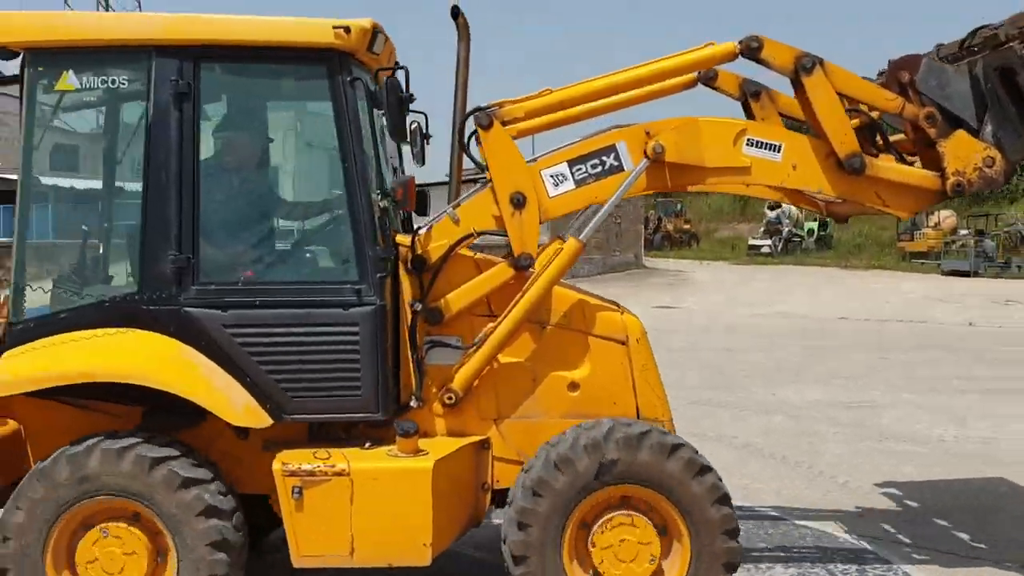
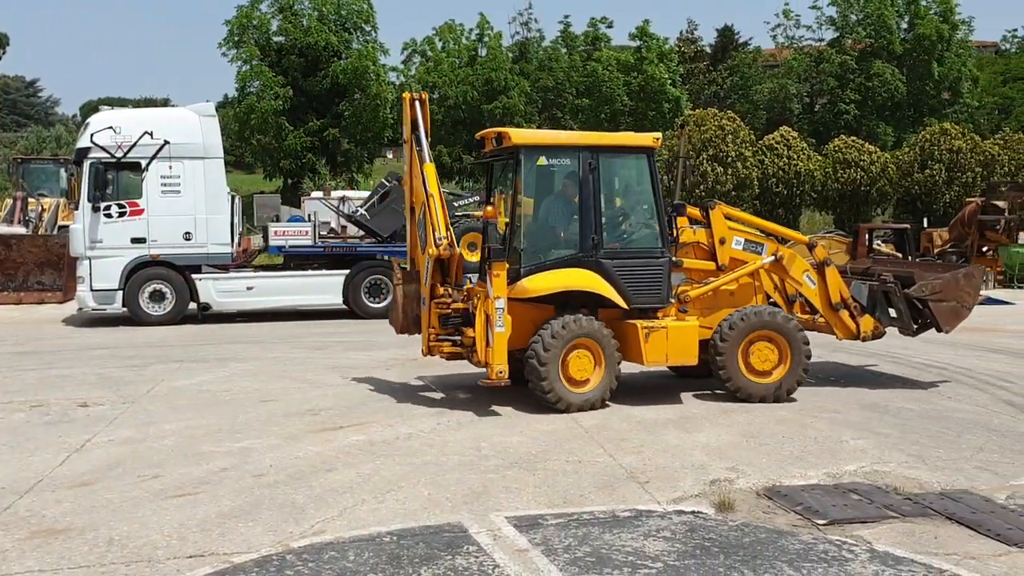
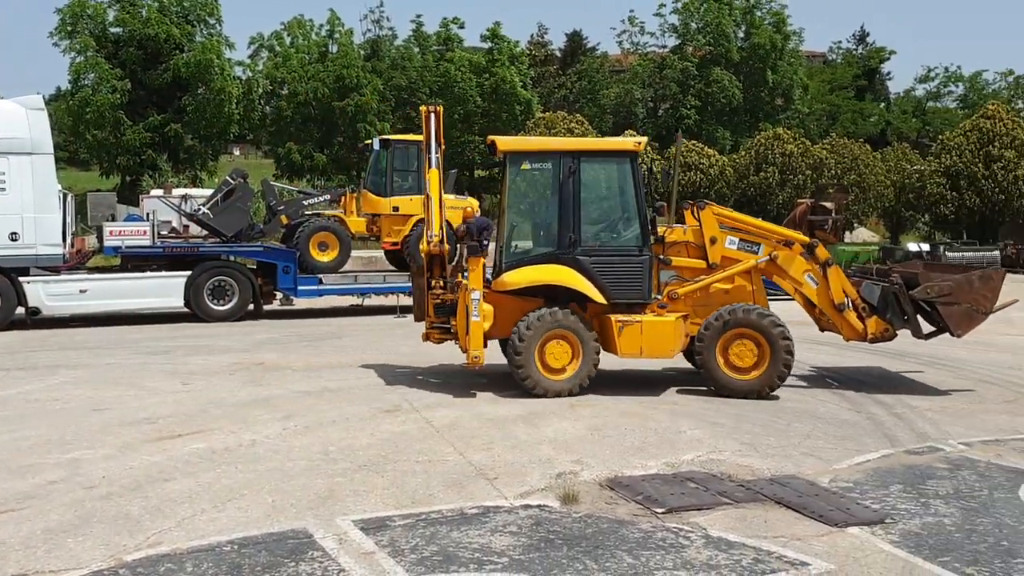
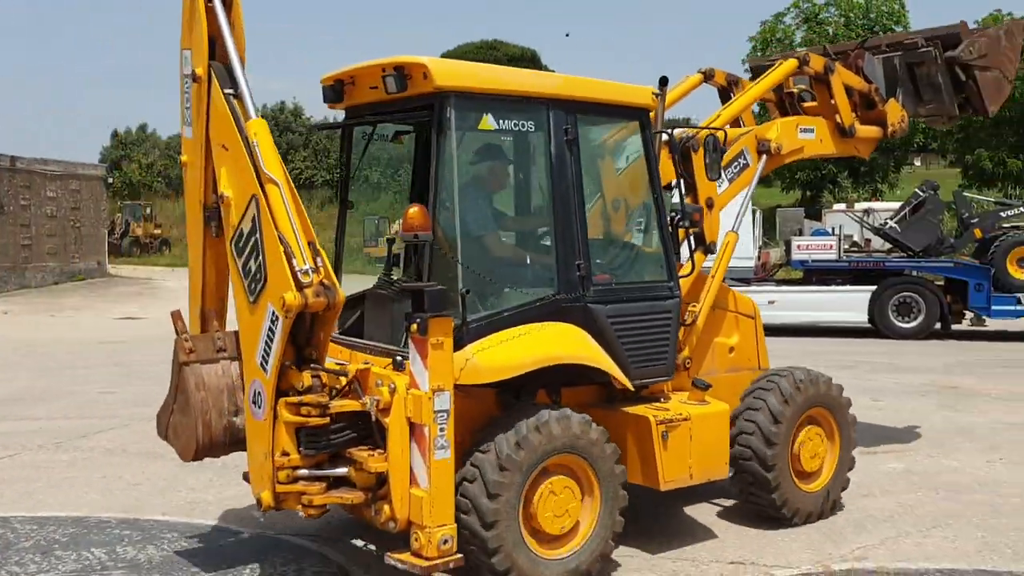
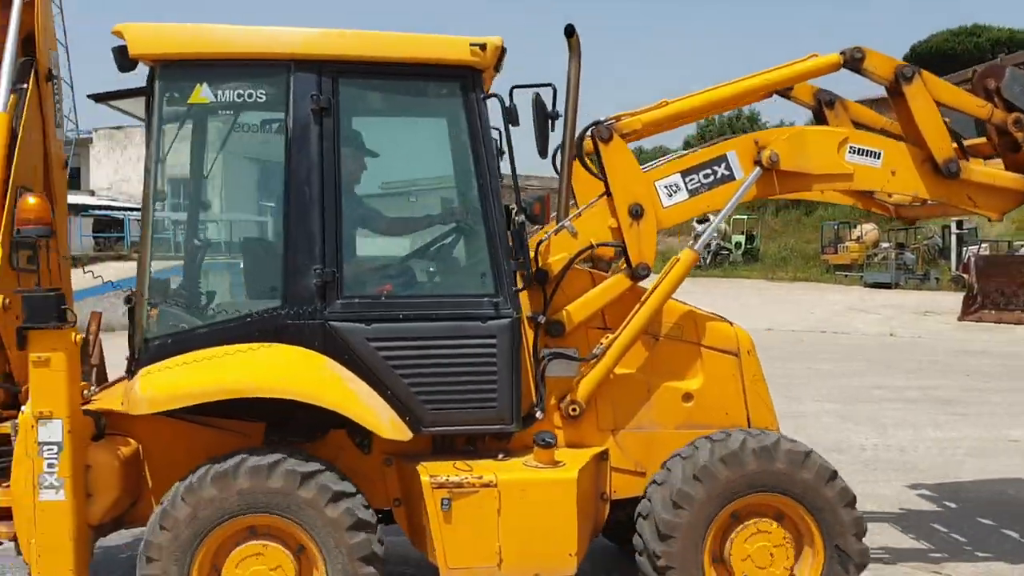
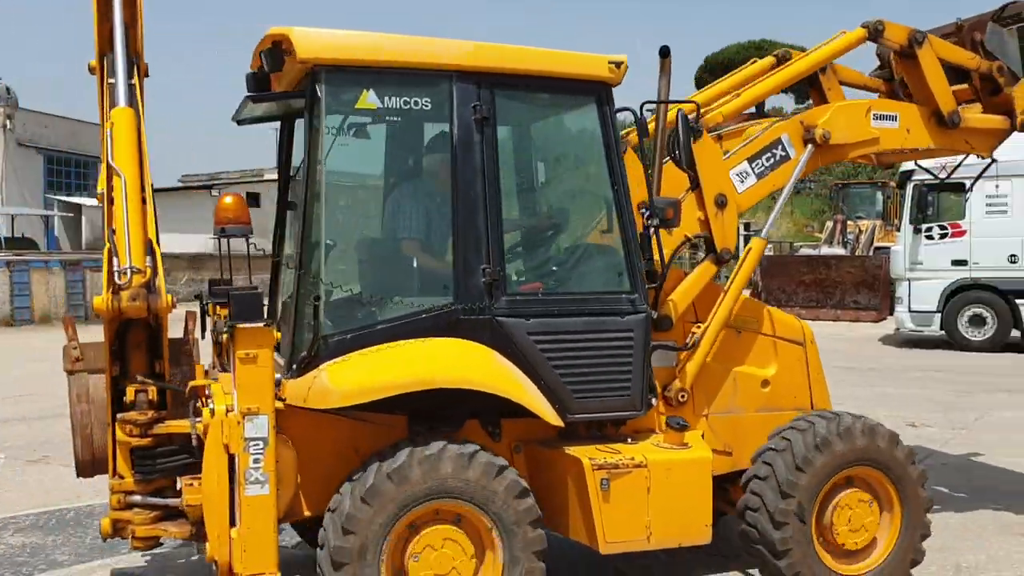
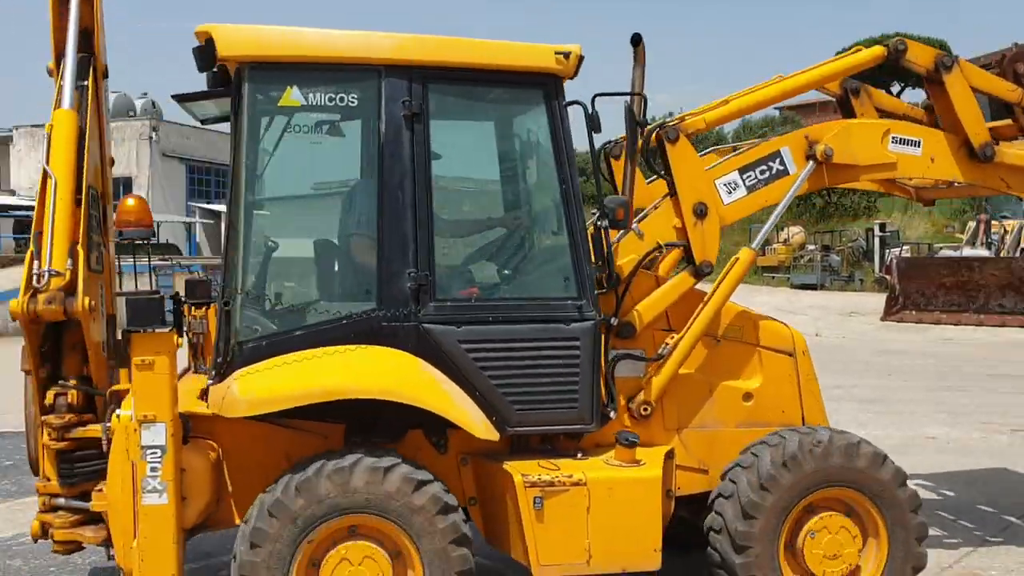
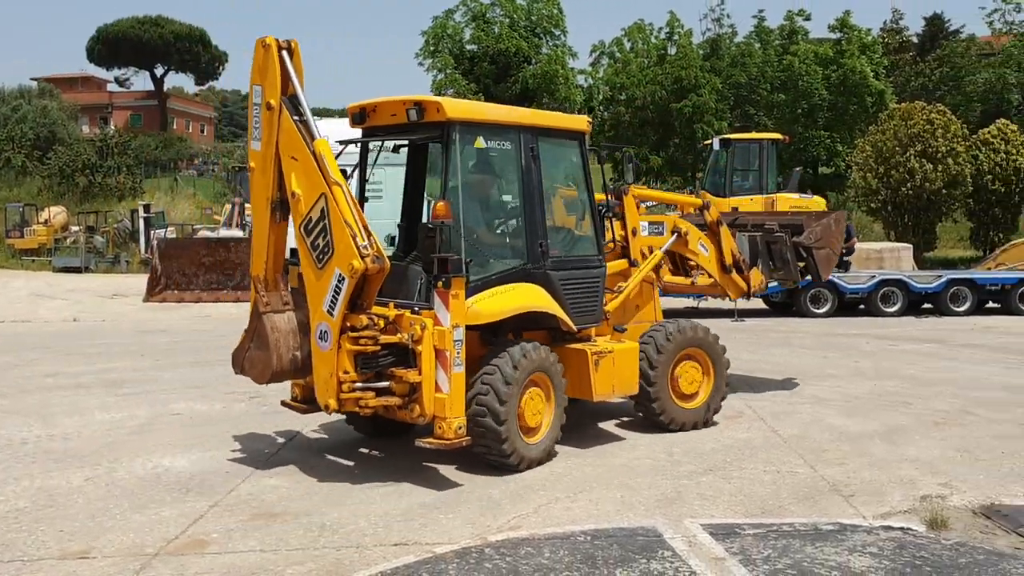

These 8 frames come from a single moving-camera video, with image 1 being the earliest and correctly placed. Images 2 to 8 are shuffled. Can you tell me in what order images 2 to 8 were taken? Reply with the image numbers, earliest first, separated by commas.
5, 7, 6, 4, 8, 2, 3
